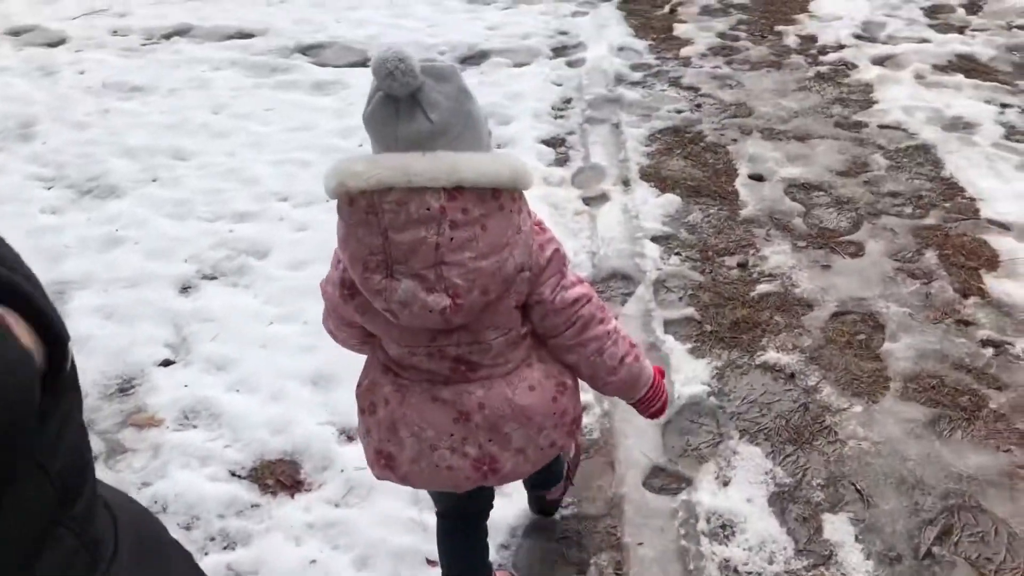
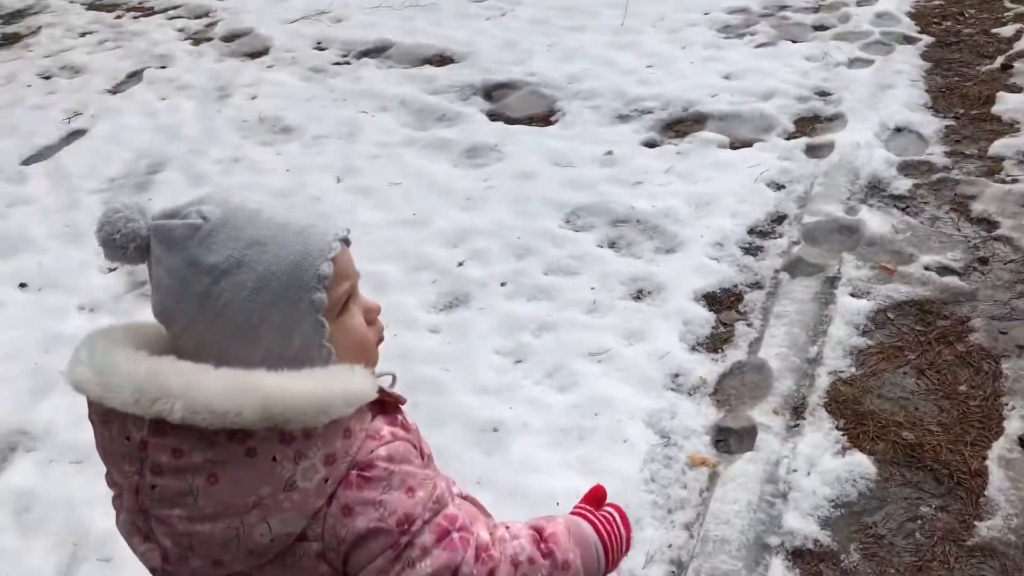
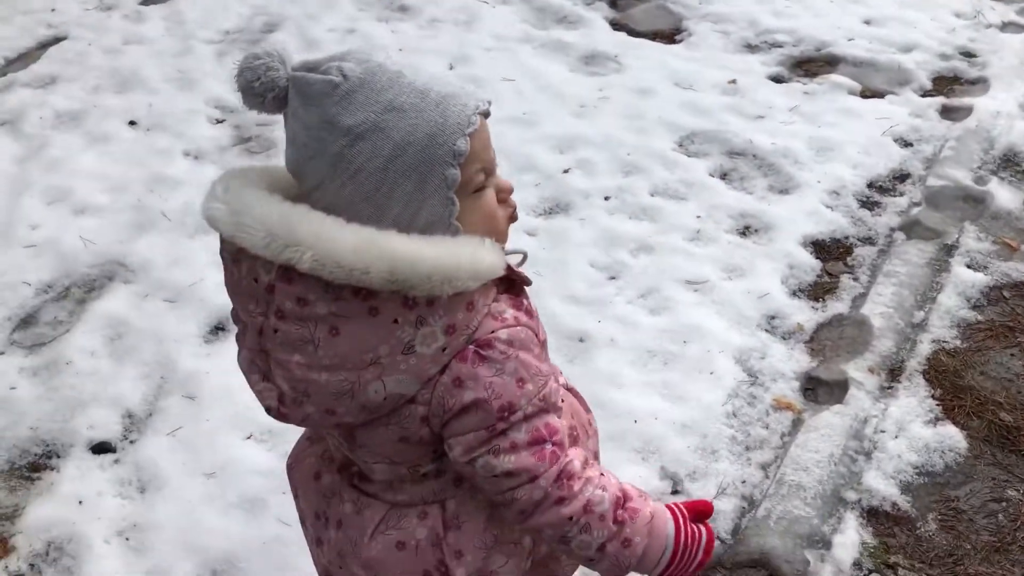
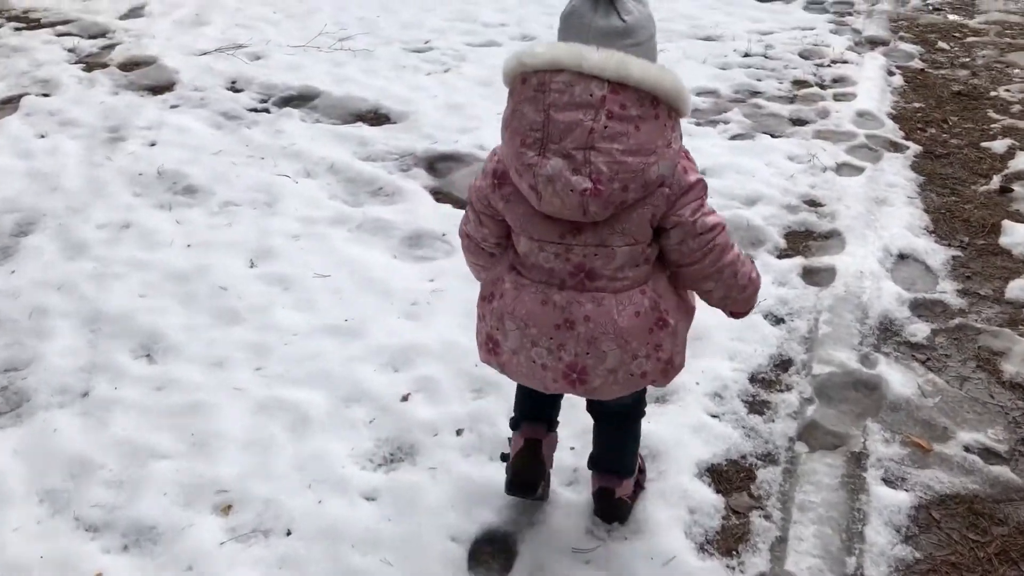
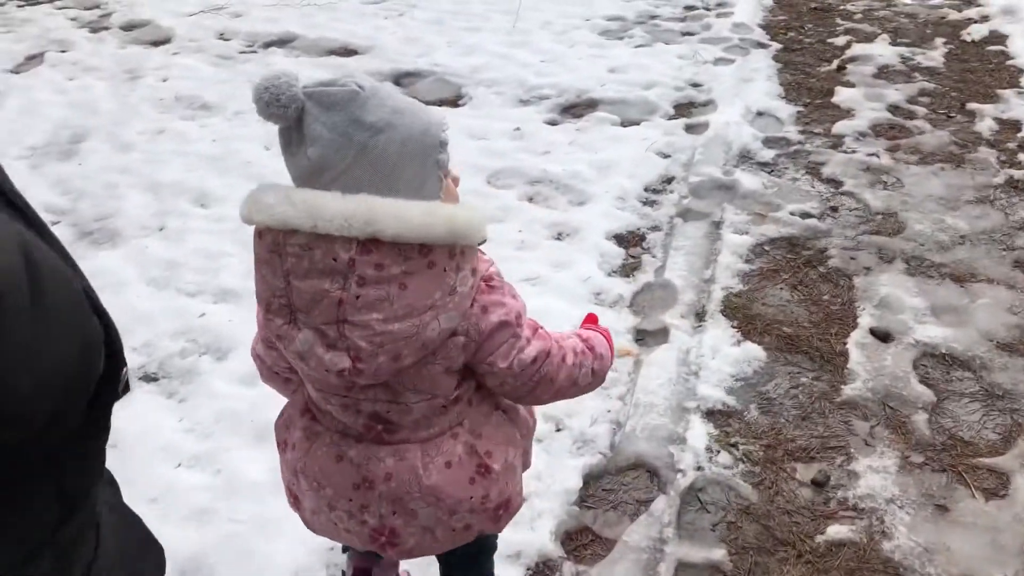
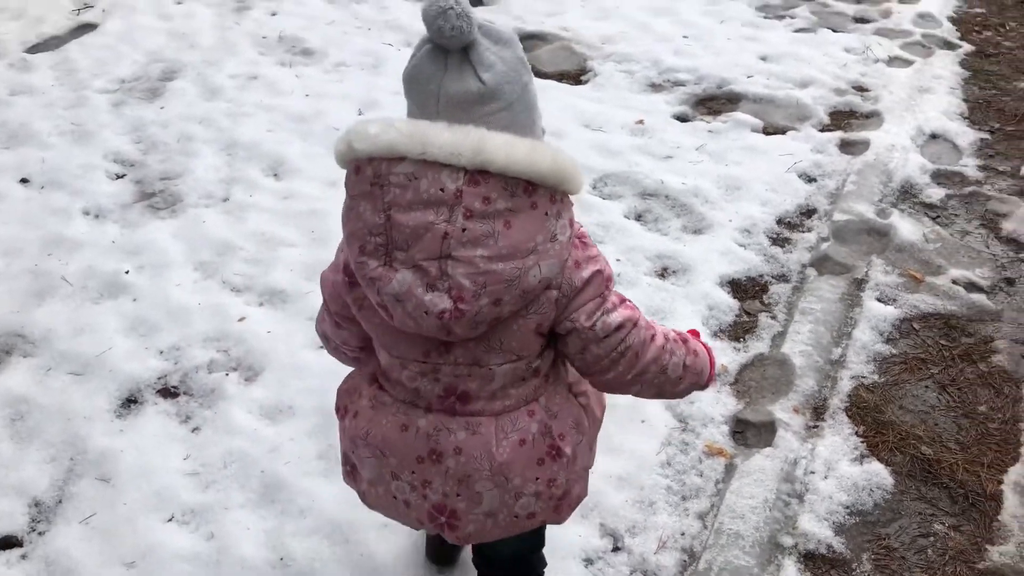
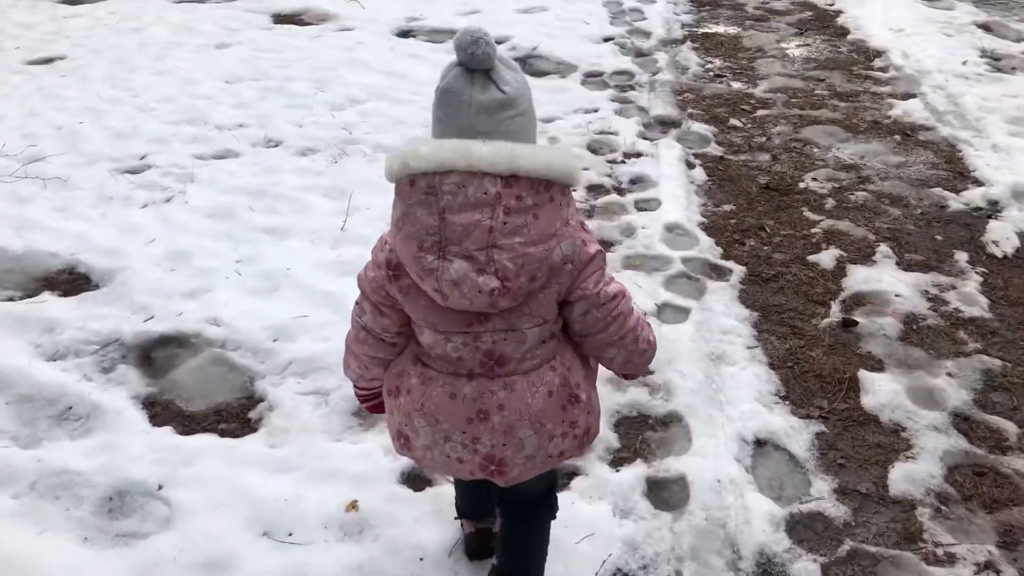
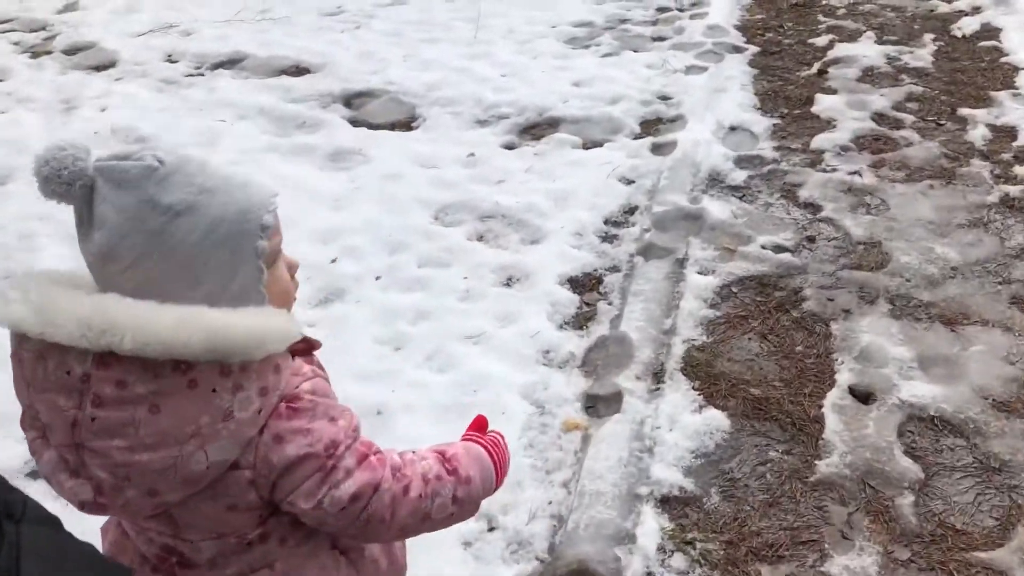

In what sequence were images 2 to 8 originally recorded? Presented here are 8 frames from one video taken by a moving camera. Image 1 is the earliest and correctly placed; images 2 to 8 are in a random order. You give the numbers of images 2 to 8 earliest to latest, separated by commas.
5, 8, 2, 3, 6, 4, 7
